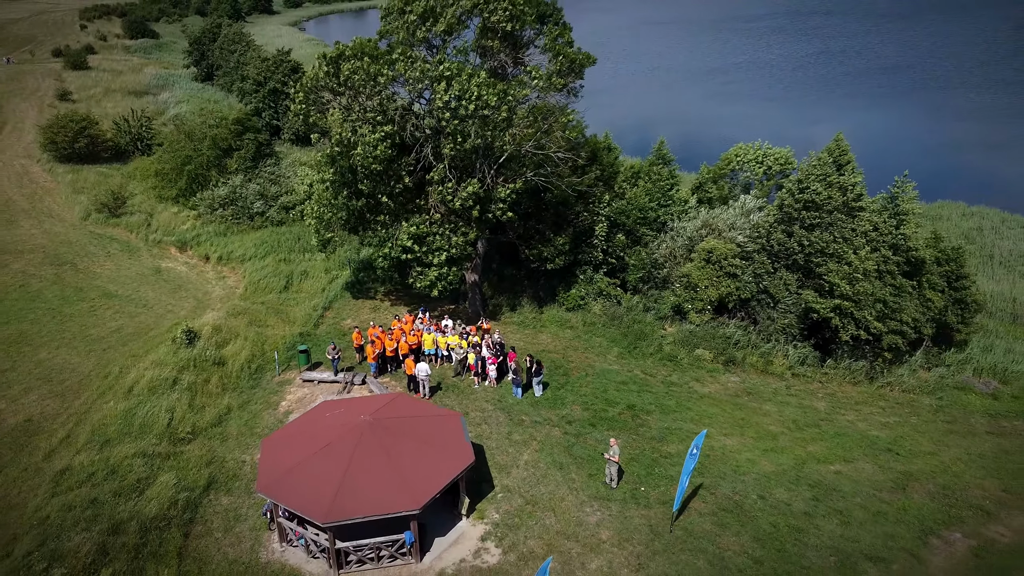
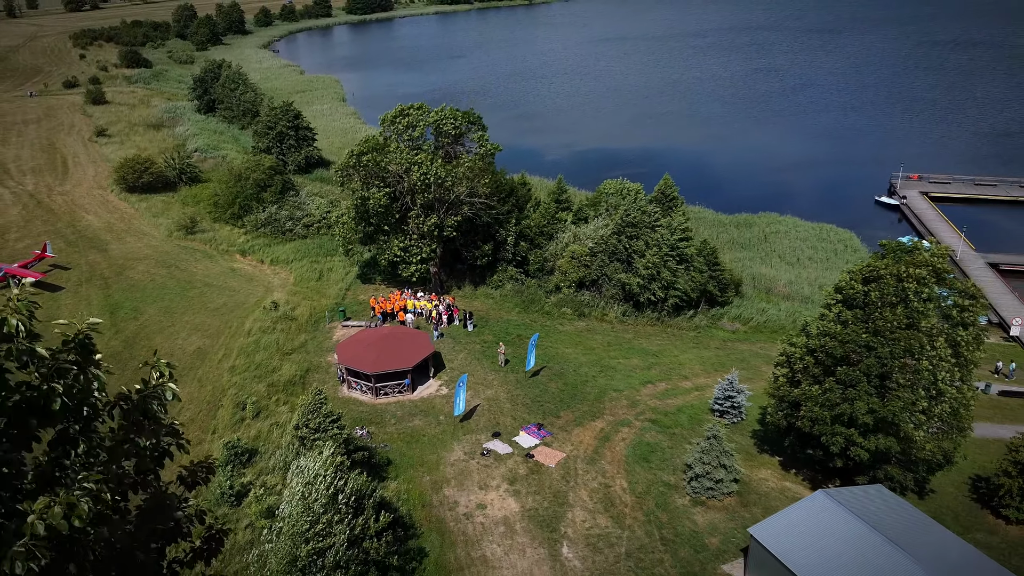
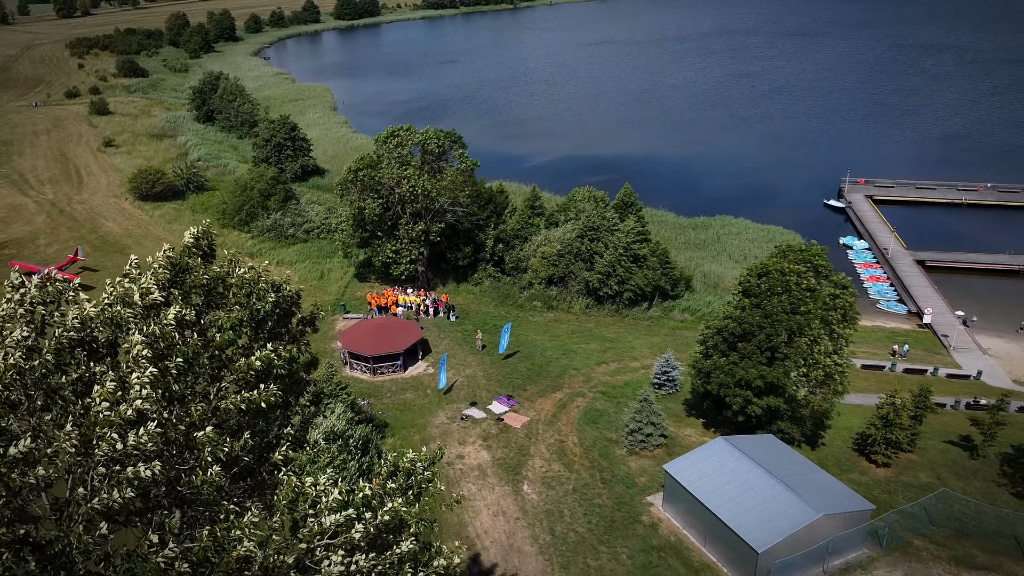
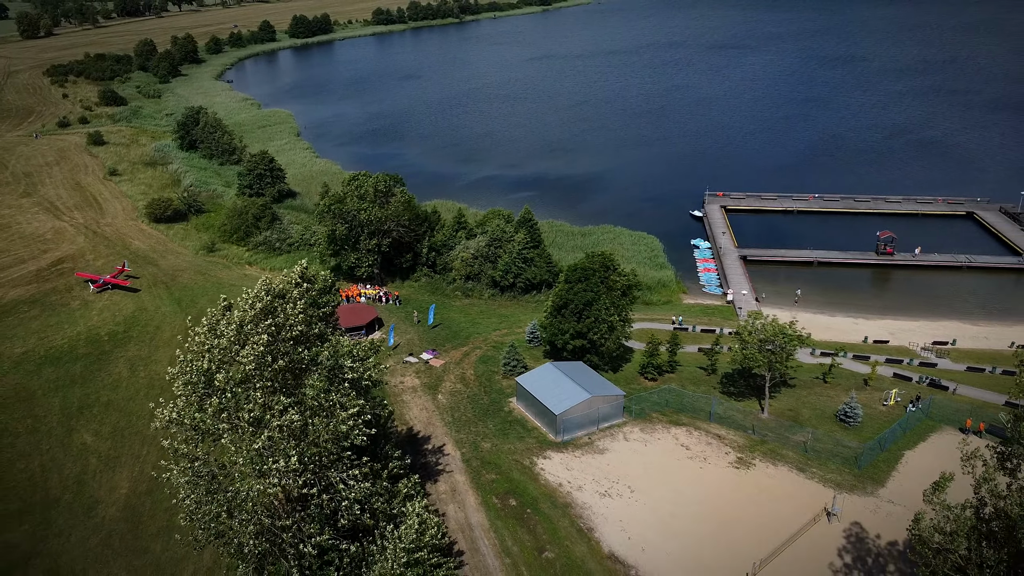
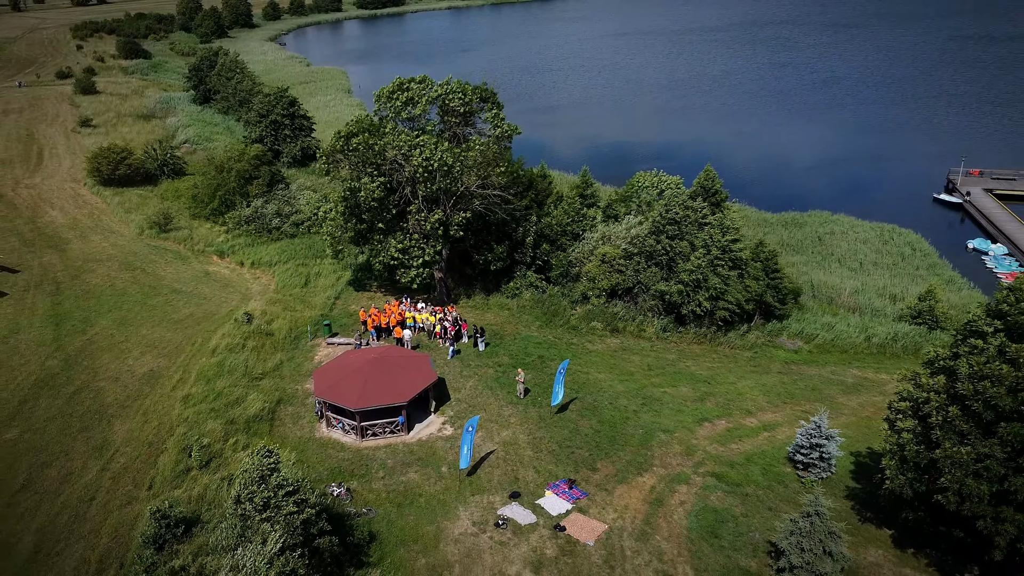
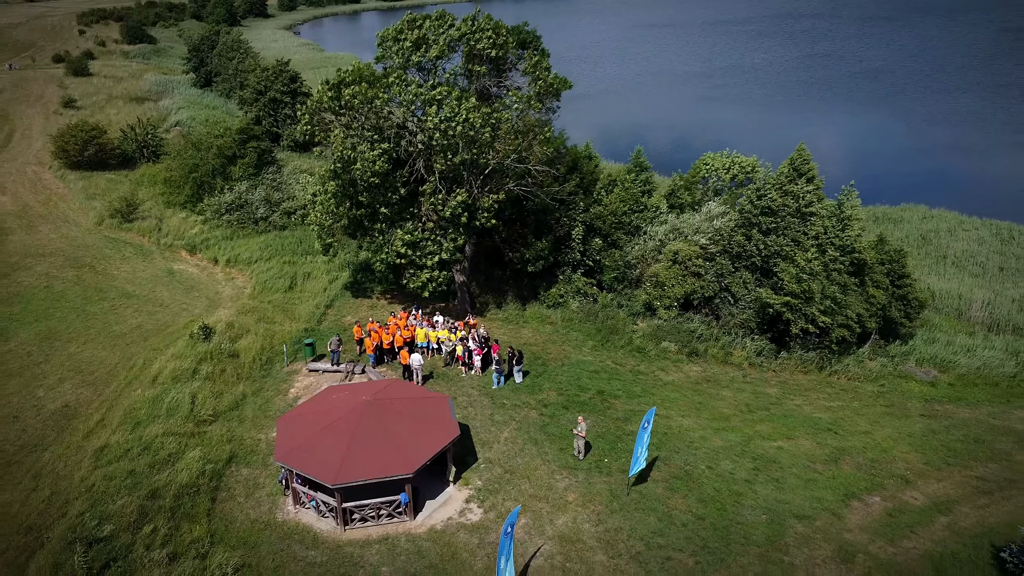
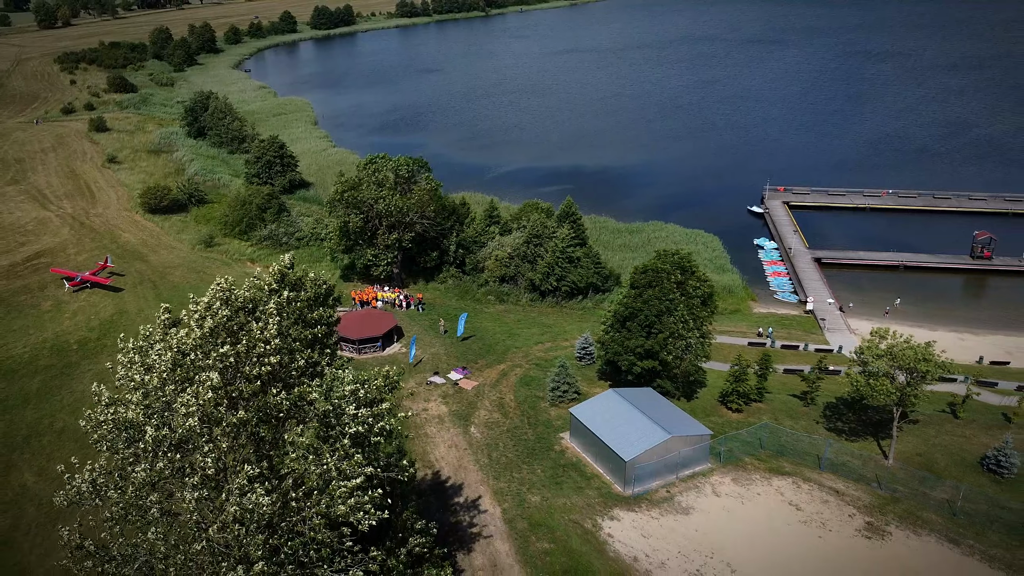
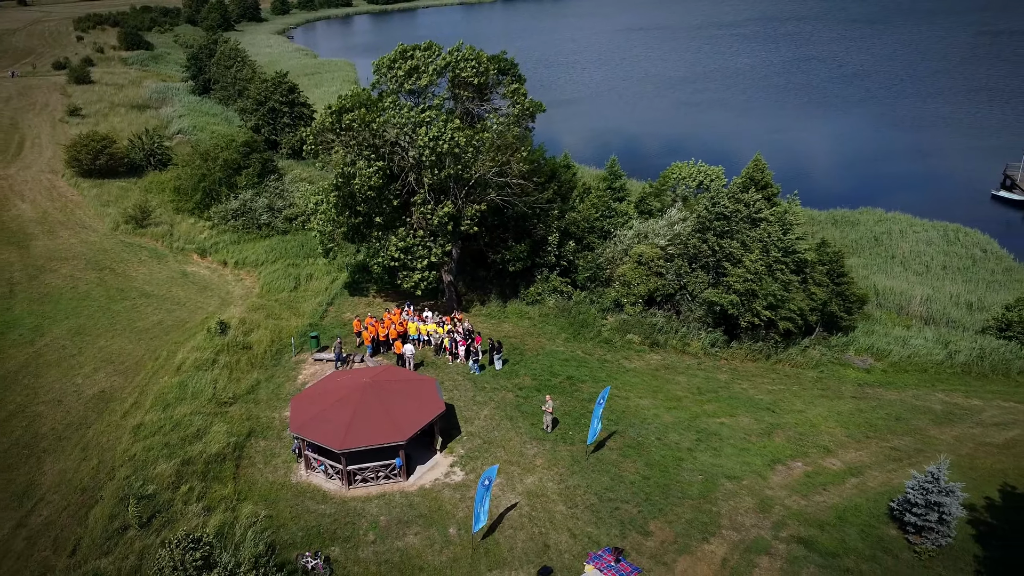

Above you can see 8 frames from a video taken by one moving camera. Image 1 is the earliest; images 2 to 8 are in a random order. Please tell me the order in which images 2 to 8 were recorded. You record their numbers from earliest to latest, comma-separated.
6, 8, 5, 2, 3, 7, 4
